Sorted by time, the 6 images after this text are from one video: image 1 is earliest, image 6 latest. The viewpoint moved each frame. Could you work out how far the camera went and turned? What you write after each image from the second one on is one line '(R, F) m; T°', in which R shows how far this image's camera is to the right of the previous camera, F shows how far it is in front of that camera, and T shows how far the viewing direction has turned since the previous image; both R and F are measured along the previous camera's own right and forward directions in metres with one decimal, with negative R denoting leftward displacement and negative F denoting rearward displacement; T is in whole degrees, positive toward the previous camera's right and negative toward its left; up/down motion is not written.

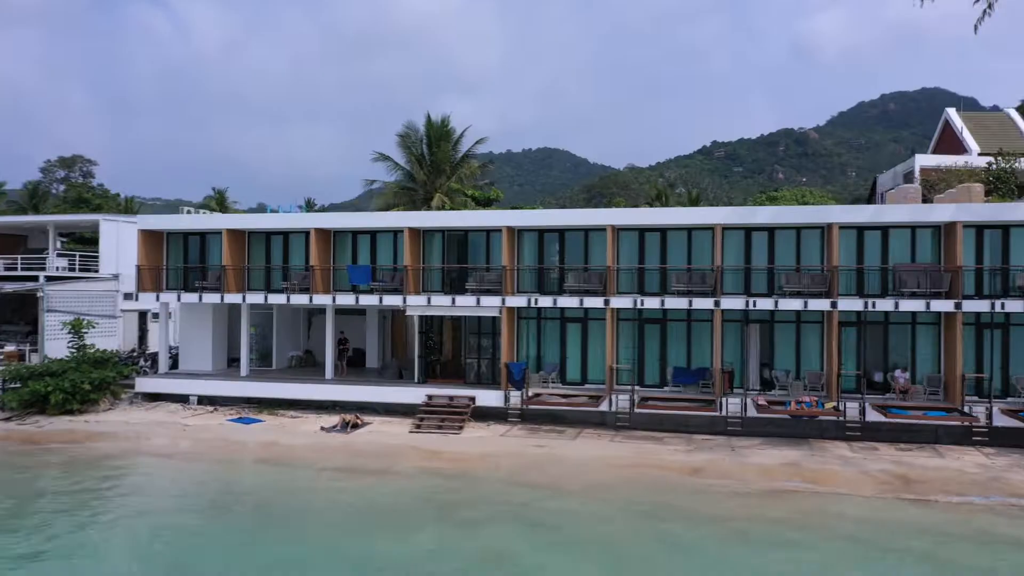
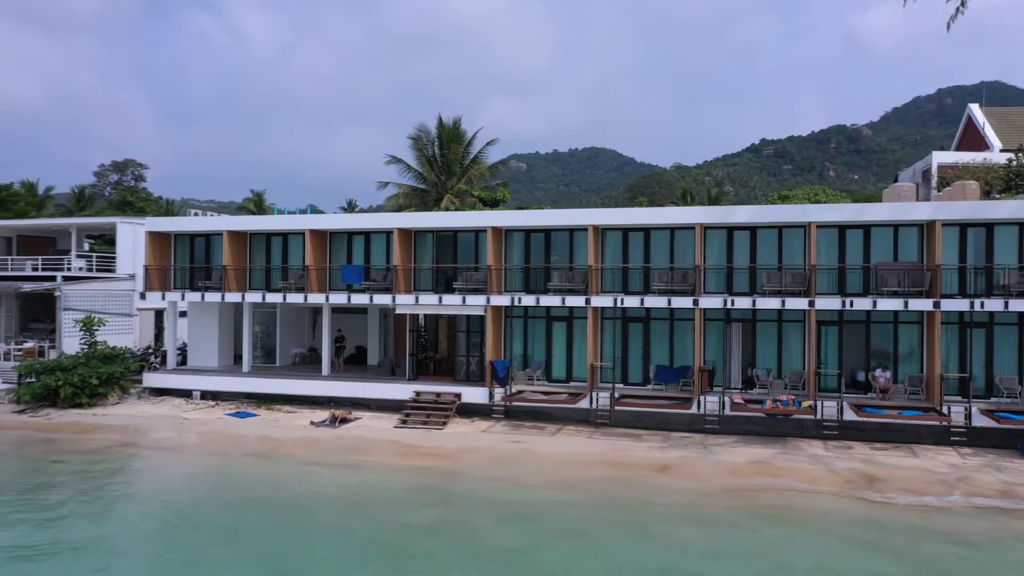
(+1.6, -0.4) m; -3°
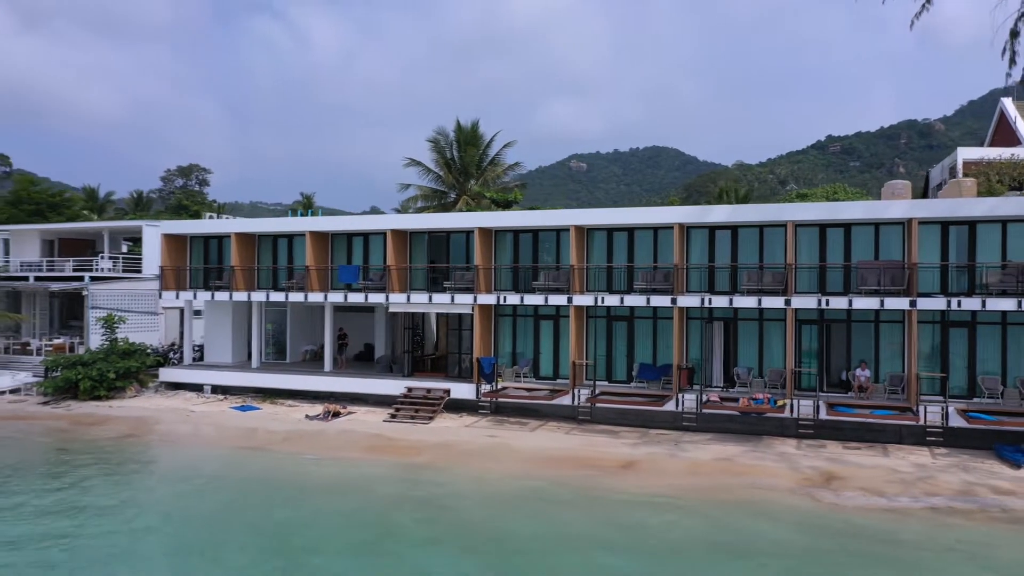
(+1.9, -0.4) m; -4°
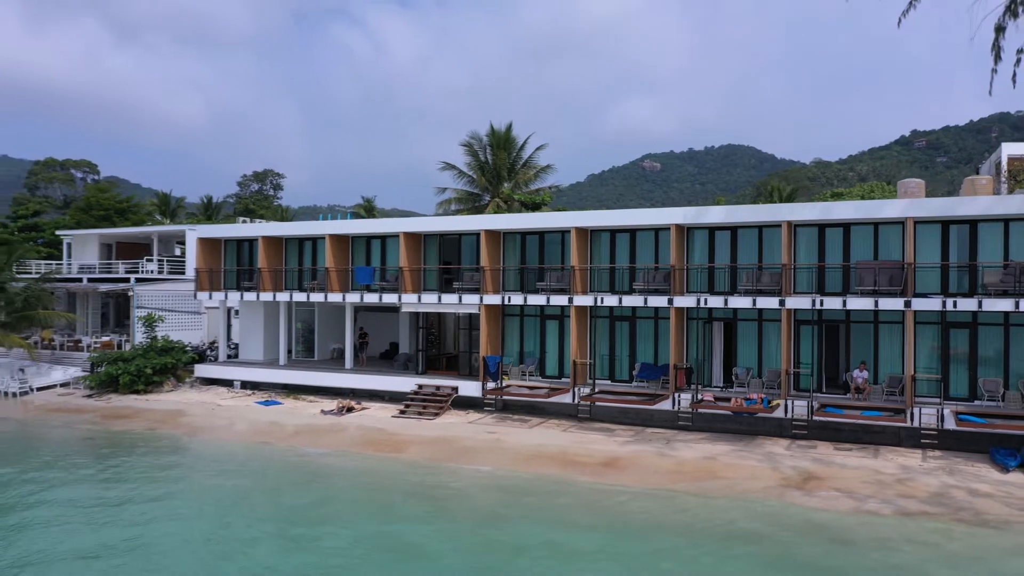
(+1.8, -0.4) m; -5°
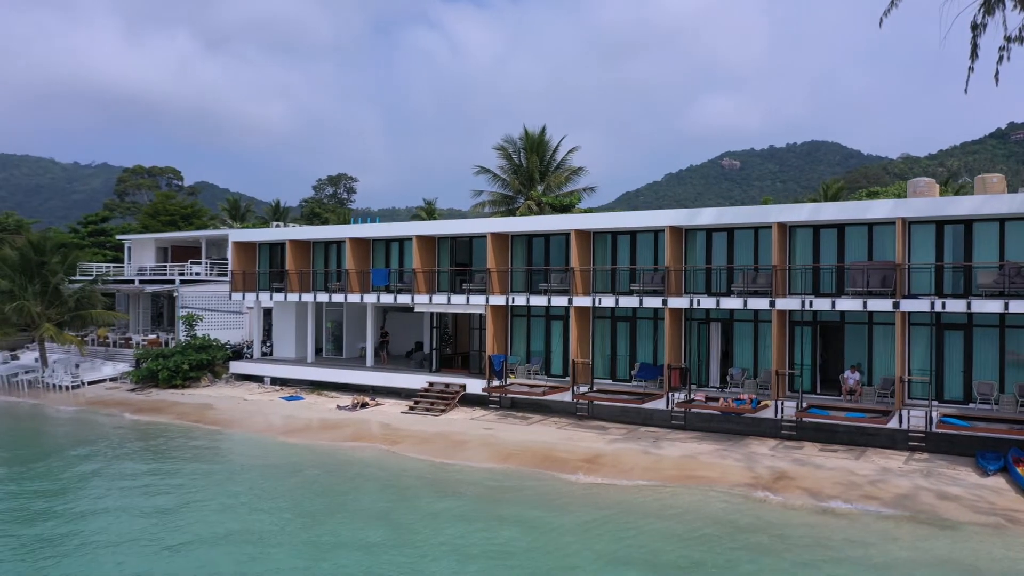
(+1.9, -0.5) m; -5°
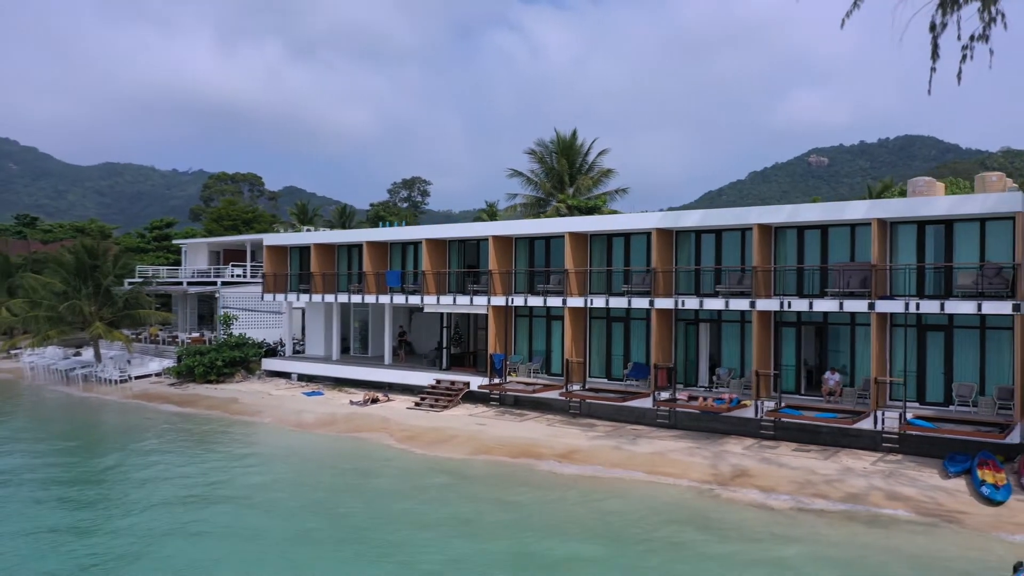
(+2.2, -0.6) m; -6°
